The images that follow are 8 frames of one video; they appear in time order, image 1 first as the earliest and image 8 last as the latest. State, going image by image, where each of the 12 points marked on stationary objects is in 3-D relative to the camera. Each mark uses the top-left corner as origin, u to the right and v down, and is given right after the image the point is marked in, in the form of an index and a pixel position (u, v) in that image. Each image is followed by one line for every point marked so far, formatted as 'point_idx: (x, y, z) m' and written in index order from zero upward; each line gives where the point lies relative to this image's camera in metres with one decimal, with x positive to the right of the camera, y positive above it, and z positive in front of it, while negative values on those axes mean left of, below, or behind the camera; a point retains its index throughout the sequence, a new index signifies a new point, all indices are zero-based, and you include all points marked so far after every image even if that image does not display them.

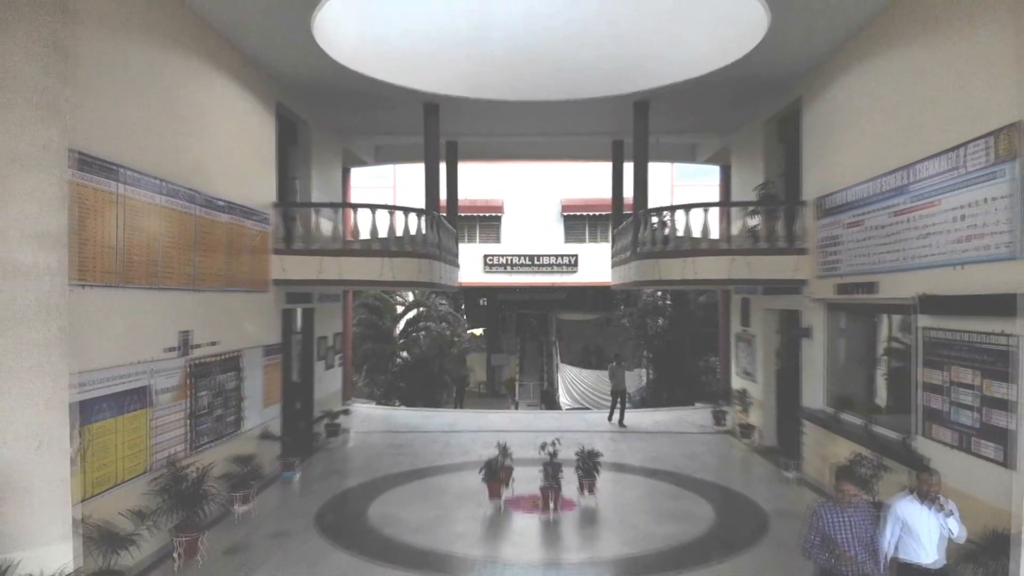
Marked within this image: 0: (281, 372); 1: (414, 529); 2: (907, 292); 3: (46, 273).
0: (-2.8, -1.0, +11.2) m
1: (-0.9, -2.1, +8.3) m
2: (+3.2, 0.0, +7.6) m
3: (-2.7, +0.1, +5.3) m
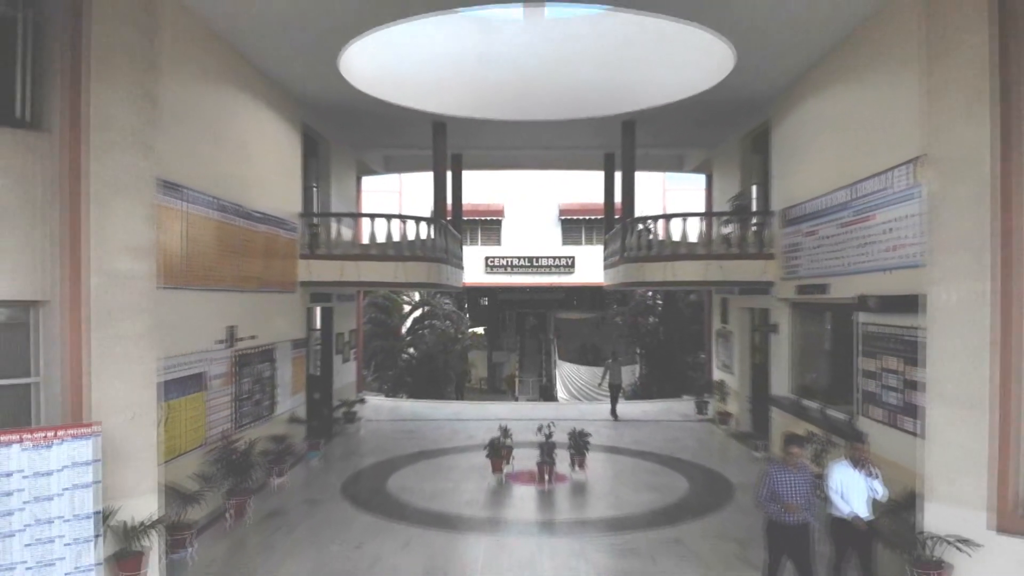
0: (-2.8, -1.0, +12.5) m
1: (-0.9, -2.2, +9.6) m
2: (+3.2, 0.0, +8.8) m
3: (-2.7, +0.1, +6.6) m
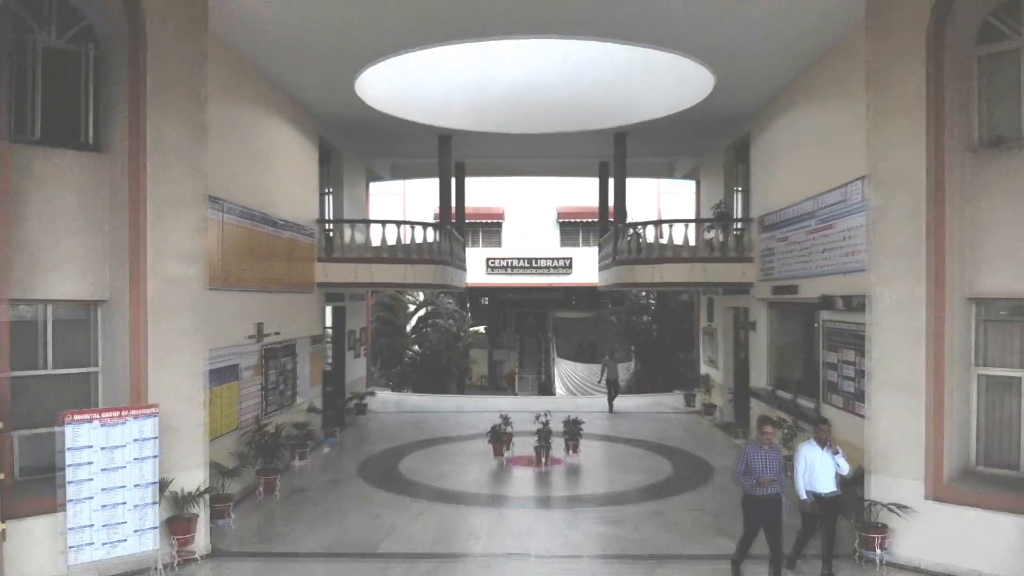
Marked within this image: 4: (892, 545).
0: (-2.8, -1.0, +13.5) m
1: (-0.9, -2.2, +10.6) m
2: (+3.2, 0.0, +9.9) m
3: (-2.7, +0.1, +7.6) m
4: (+3.0, -2.0, +7.3) m
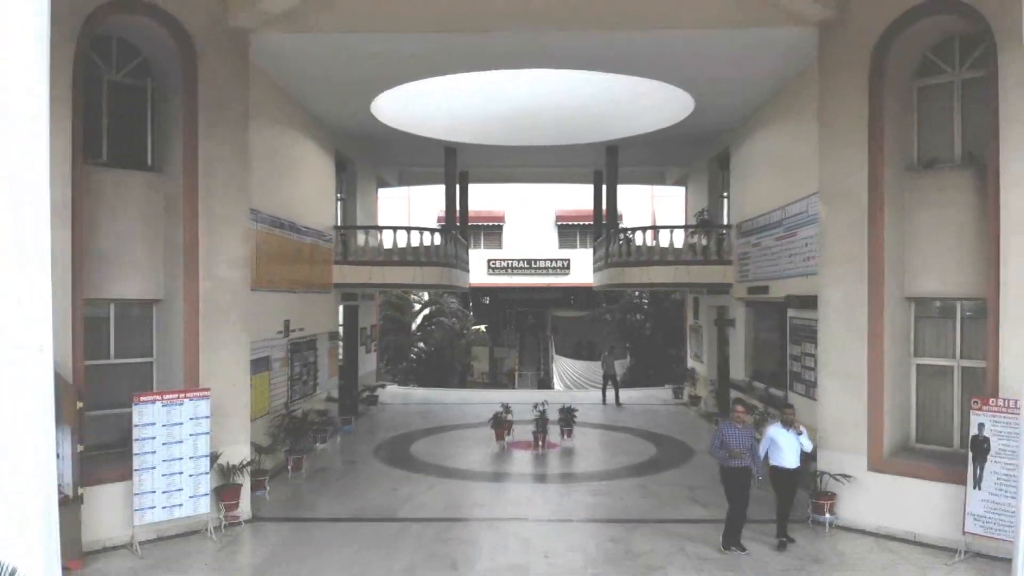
0: (-2.8, -1.0, +14.7) m
1: (-0.9, -2.2, +11.8) m
2: (+3.2, -0.1, +11.1) m
3: (-2.7, +0.1, +8.8) m
4: (+3.0, -2.0, +8.5) m
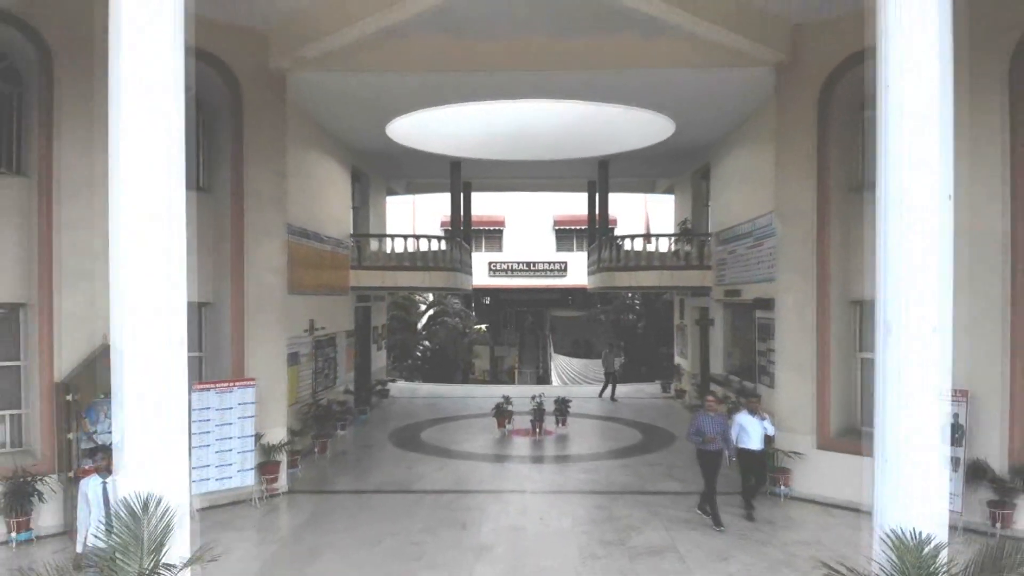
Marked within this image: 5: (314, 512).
0: (-2.8, -1.1, +16.1) m
1: (-0.9, -2.2, +13.2) m
2: (+3.2, -0.1, +12.5) m
3: (-2.7, 0.0, +10.2) m
4: (+3.0, -2.1, +9.9) m
5: (-2.1, -2.3, +9.5) m
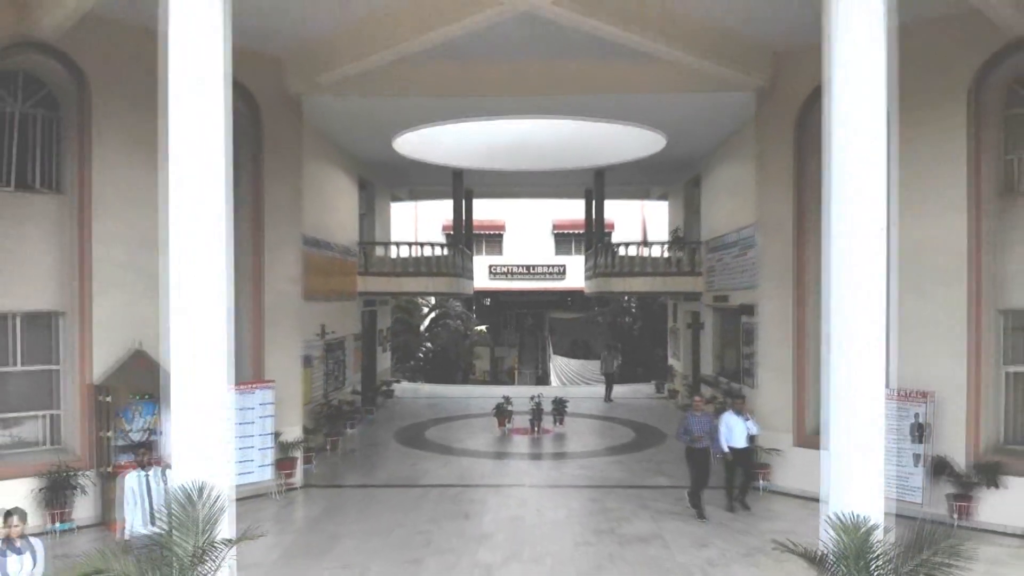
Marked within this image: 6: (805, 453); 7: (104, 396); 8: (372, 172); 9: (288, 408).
0: (-2.8, -1.2, +16.9) m
1: (-0.9, -2.3, +14.0) m
2: (+3.2, -0.2, +13.2) m
3: (-2.7, -0.1, +10.9) m
4: (+3.0, -2.2, +10.7) m
5: (-2.1, -2.4, +10.2) m
6: (+3.3, -1.9, +10.4) m
7: (-4.1, -1.1, +9.3) m
8: (-2.6, +2.2, +17.2) m
9: (-2.7, -1.4, +10.9) m
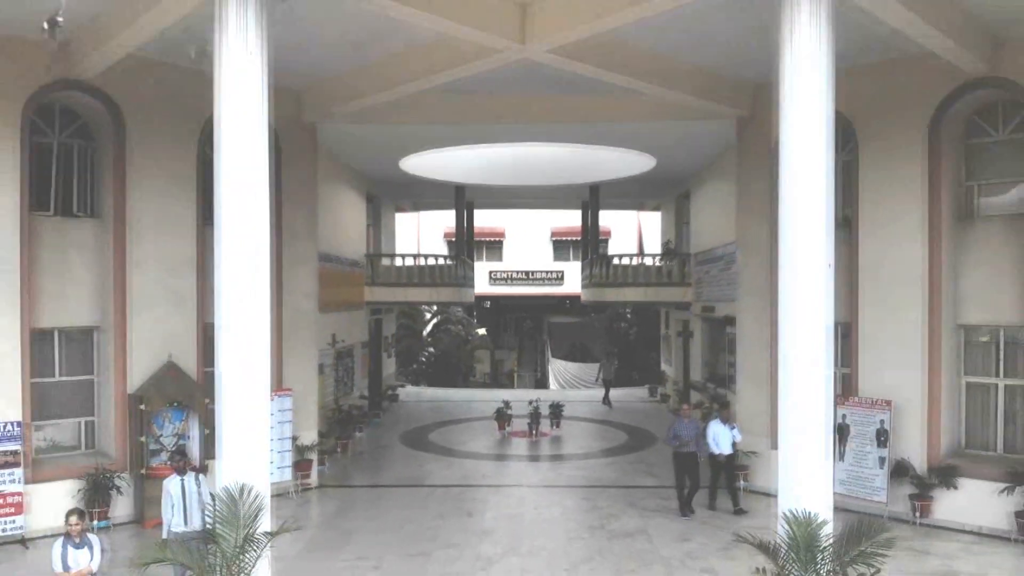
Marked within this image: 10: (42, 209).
0: (-2.8, -1.4, +17.7) m
1: (-0.9, -2.5, +14.9) m
2: (+3.2, -0.4, +14.1) m
3: (-2.7, -0.3, +11.8) m
4: (+3.0, -2.4, +11.6) m
5: (-2.1, -2.6, +11.1) m
6: (+3.3, -2.0, +11.3) m
7: (-4.1, -1.3, +10.1) m
8: (-2.6, +2.0, +18.1) m
9: (-2.7, -1.6, +11.8) m
10: (-5.1, +0.9, +10.0) m
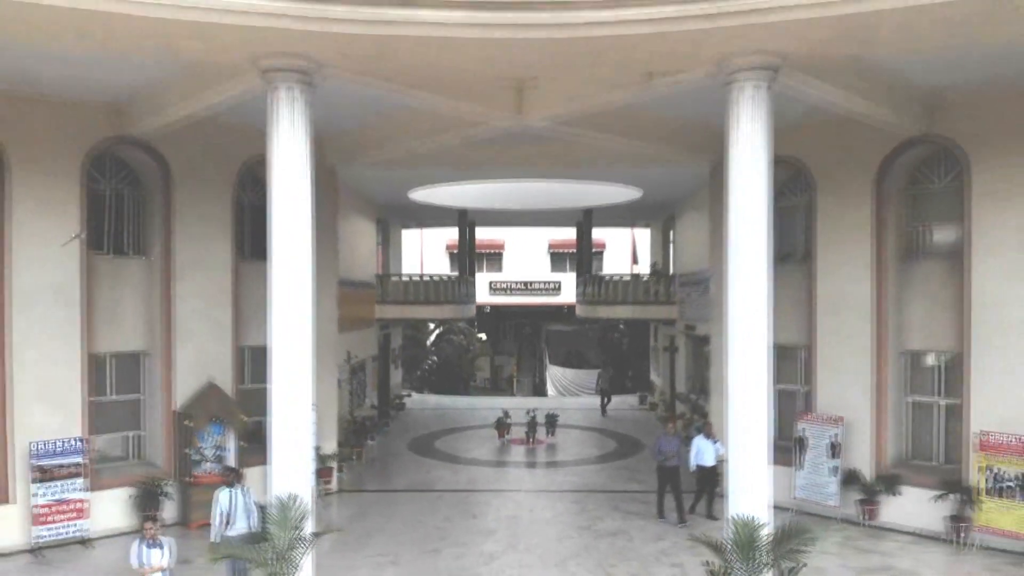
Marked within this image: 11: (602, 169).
0: (-2.8, -1.7, +19.2) m
1: (-0.9, -2.9, +16.3) m
2: (+3.2, -0.8, +15.5) m
3: (-2.7, -0.7, +13.2) m
4: (+3.0, -2.8, +13.0) m
5: (-2.1, -3.0, +12.6) m
6: (+3.3, -2.4, +12.7) m
7: (-4.1, -1.7, +11.6) m
8: (-2.6, +1.6, +19.5) m
9: (-2.7, -2.0, +13.2) m
10: (-5.1, +0.5, +11.5) m
11: (+1.3, +1.7, +13.2) m
